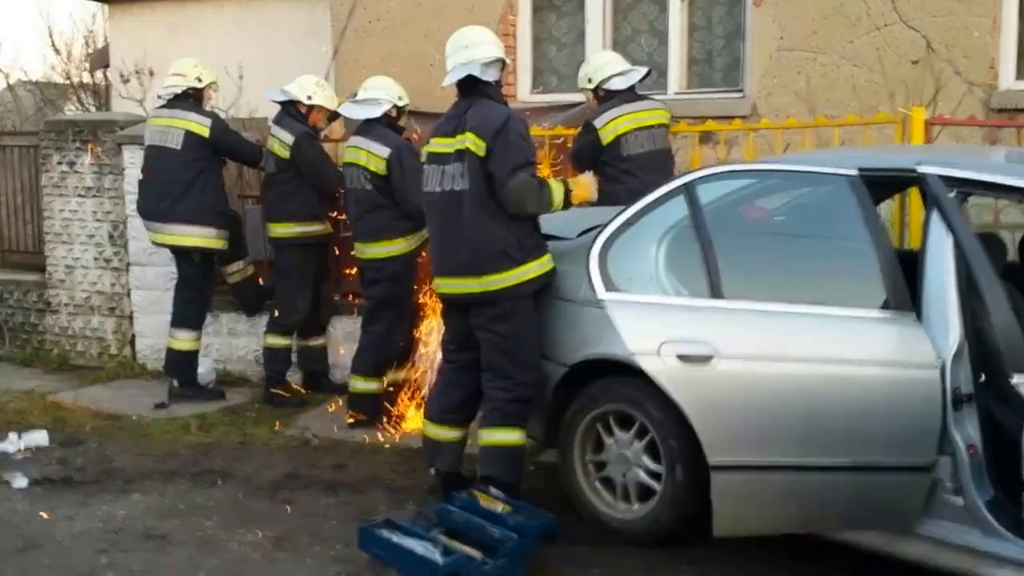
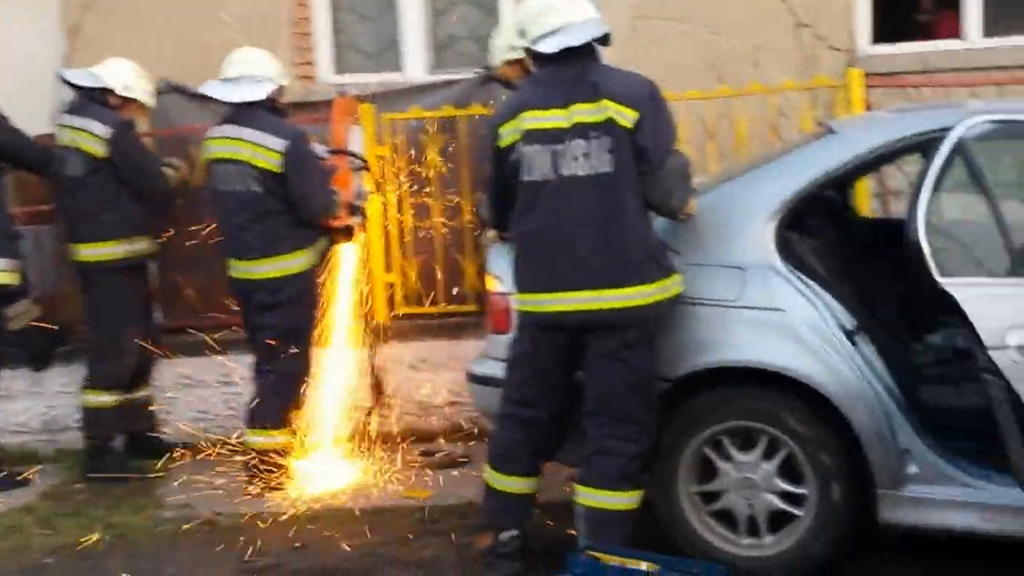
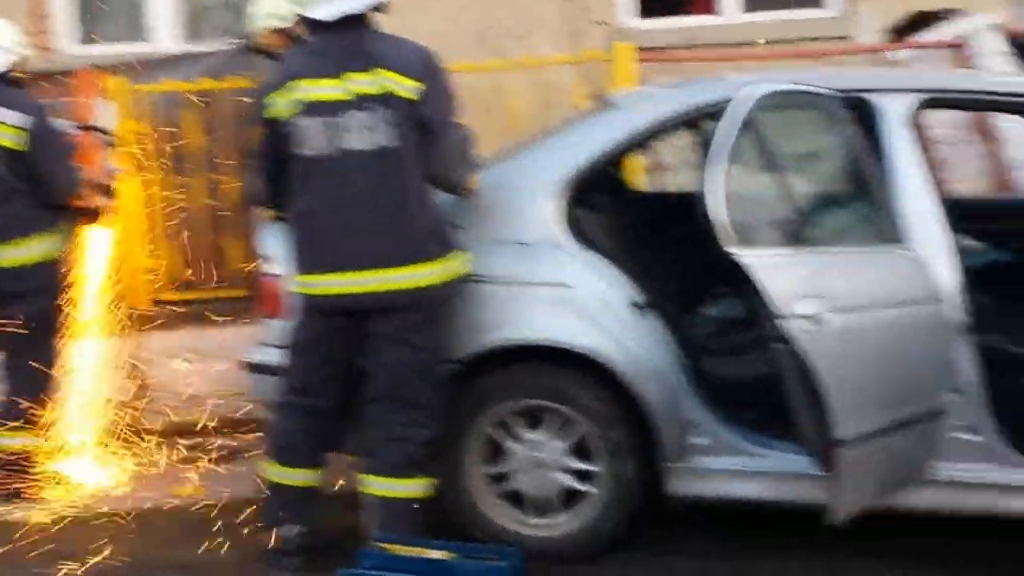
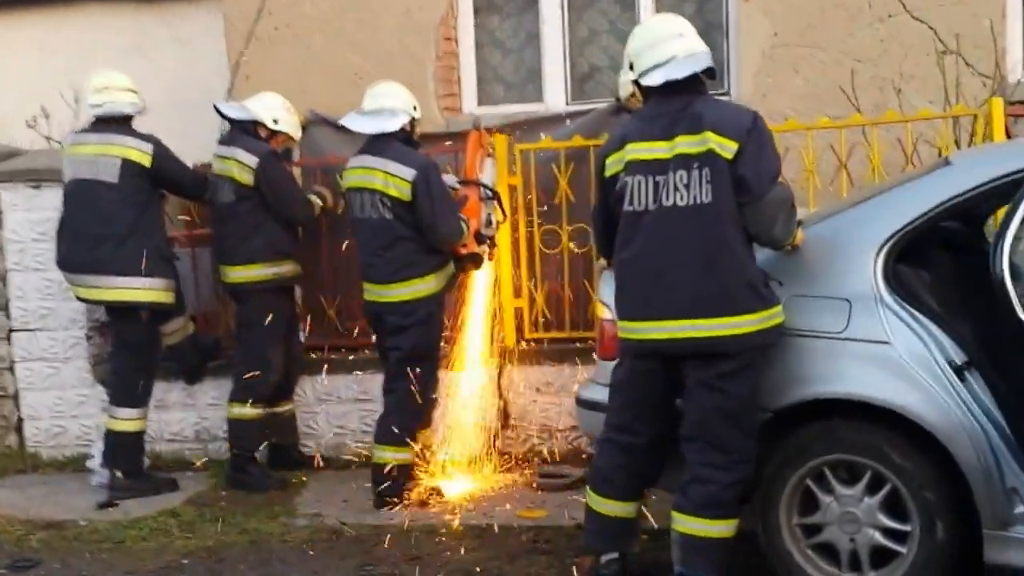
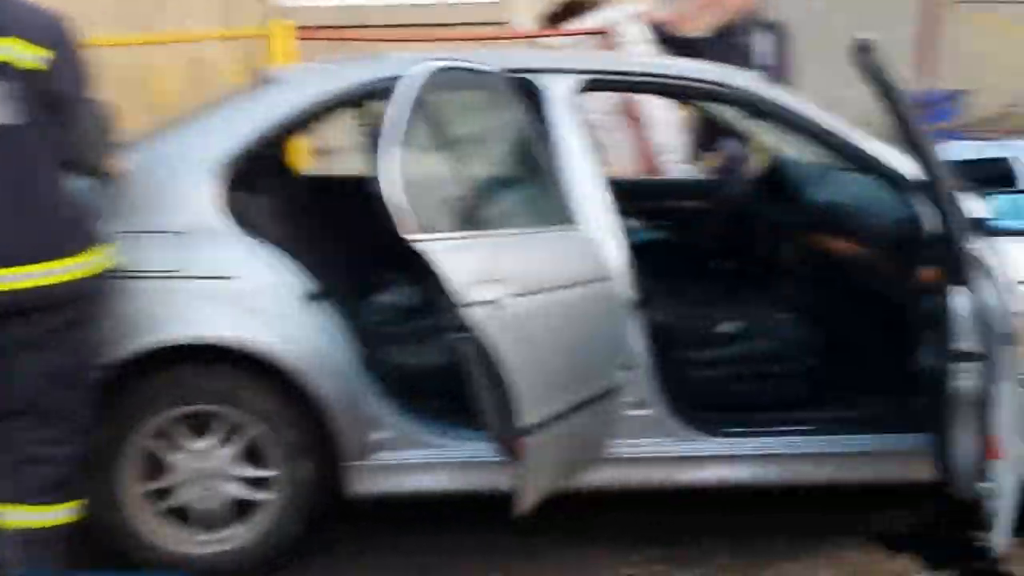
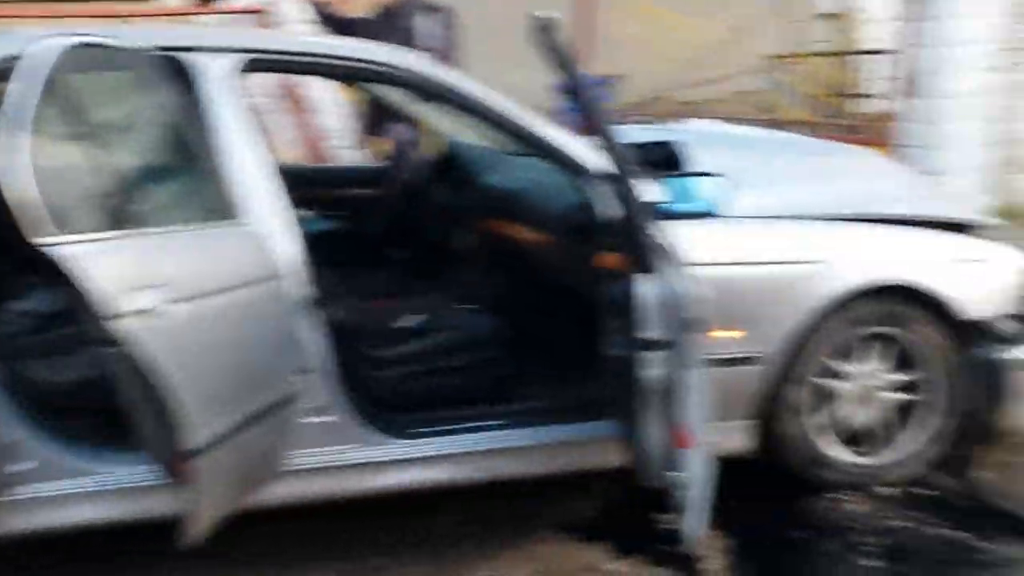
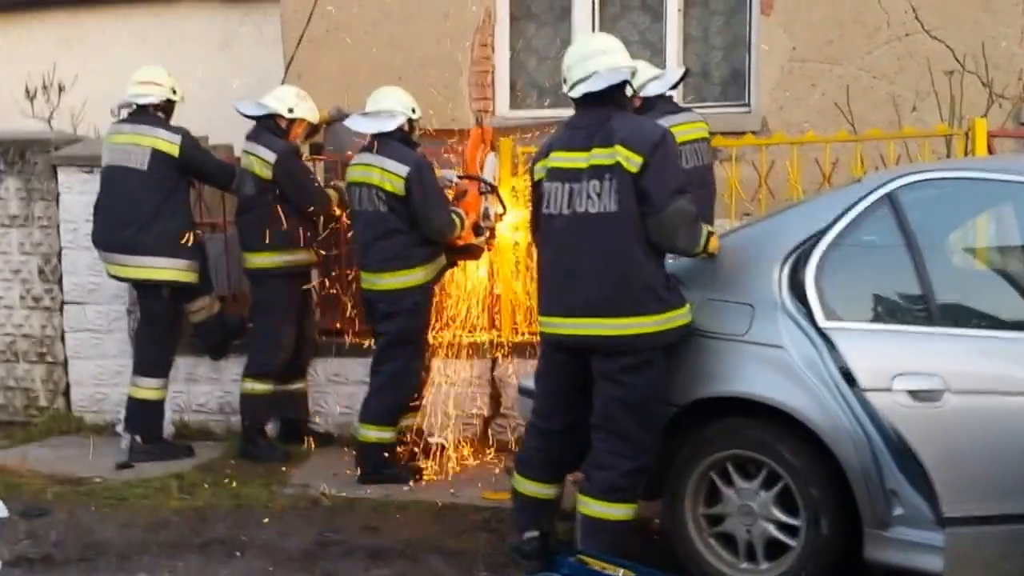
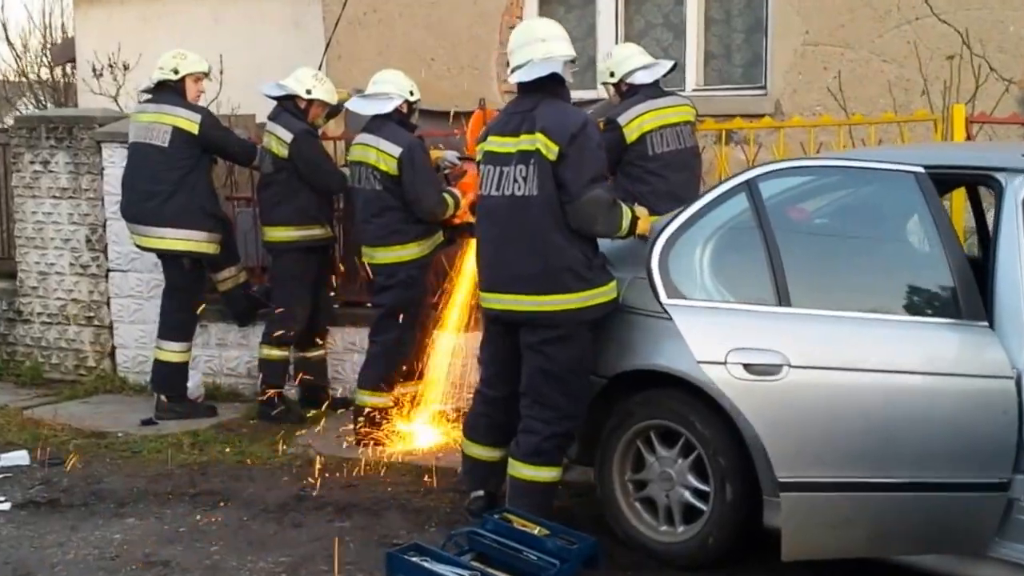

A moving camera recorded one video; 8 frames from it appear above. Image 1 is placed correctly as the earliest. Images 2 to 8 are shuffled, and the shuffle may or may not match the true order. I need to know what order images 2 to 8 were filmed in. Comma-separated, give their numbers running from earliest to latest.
8, 7, 4, 2, 3, 5, 6
